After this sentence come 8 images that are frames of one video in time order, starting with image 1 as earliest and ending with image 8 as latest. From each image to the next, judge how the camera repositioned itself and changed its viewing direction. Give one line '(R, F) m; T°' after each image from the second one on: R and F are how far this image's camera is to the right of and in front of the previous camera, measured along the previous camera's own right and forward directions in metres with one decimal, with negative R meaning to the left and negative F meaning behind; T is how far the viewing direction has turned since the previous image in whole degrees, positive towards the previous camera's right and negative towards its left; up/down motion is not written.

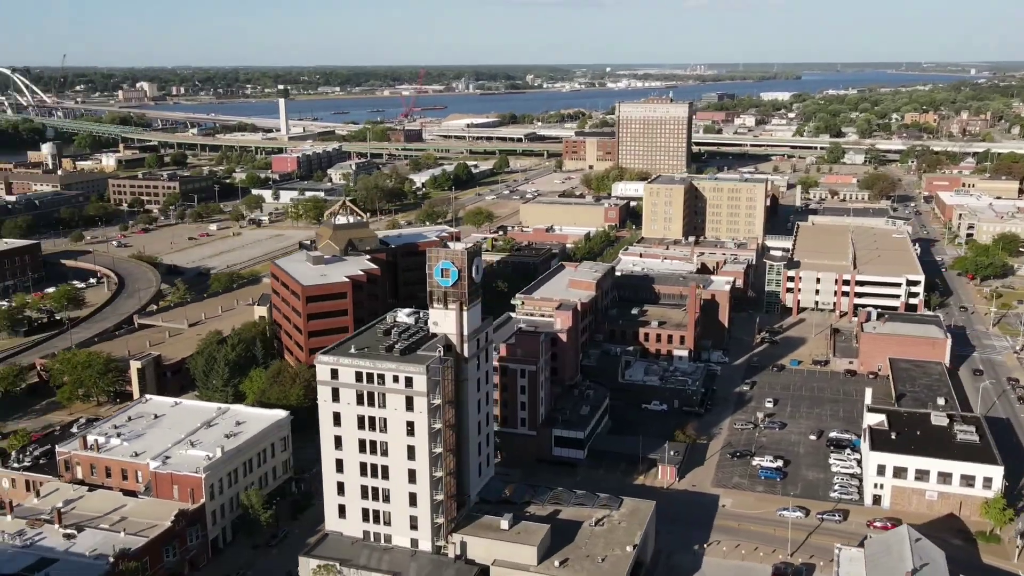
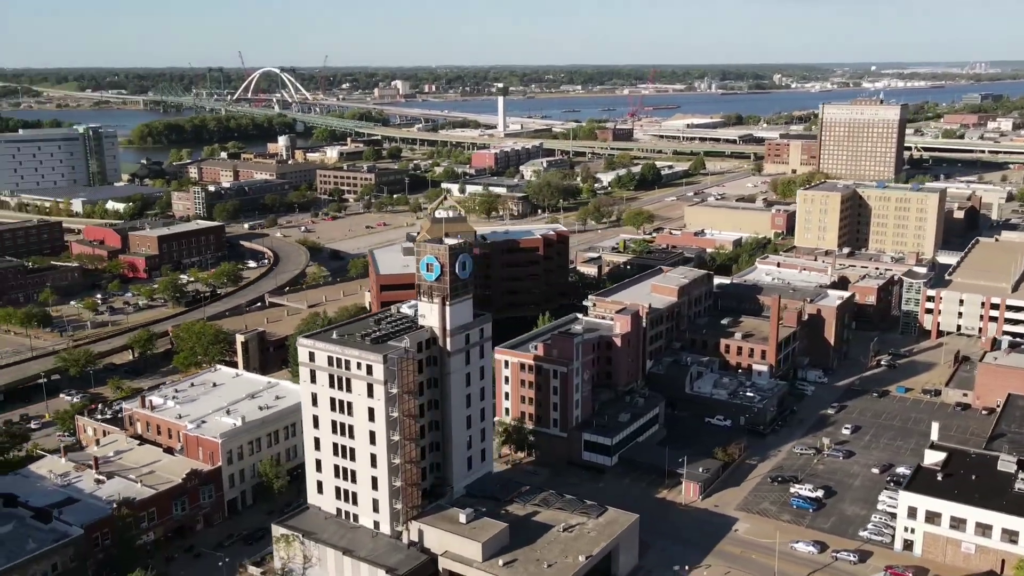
(+11.0, +1.2) m; -15°
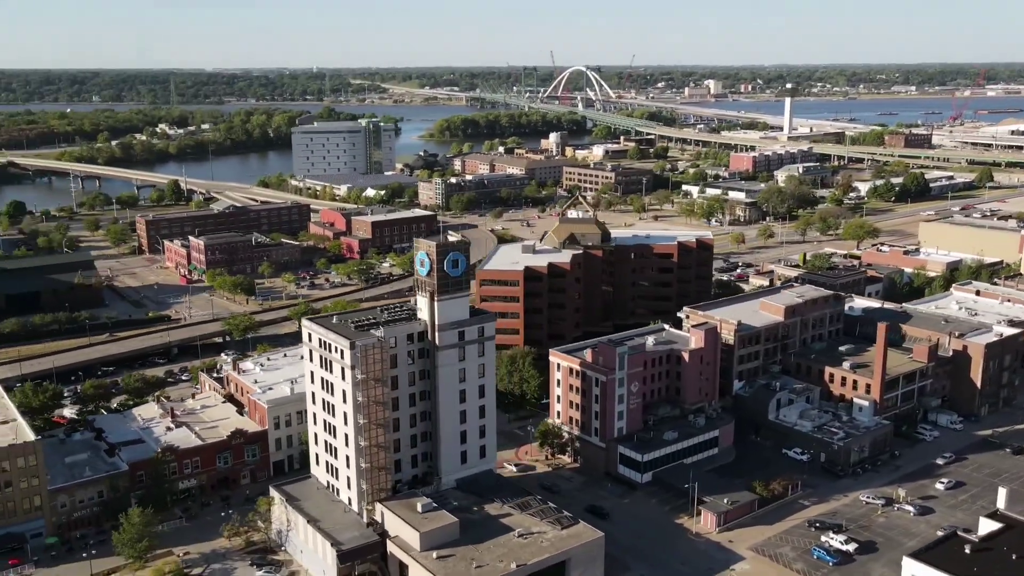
(+14.0, +2.2) m; -19°
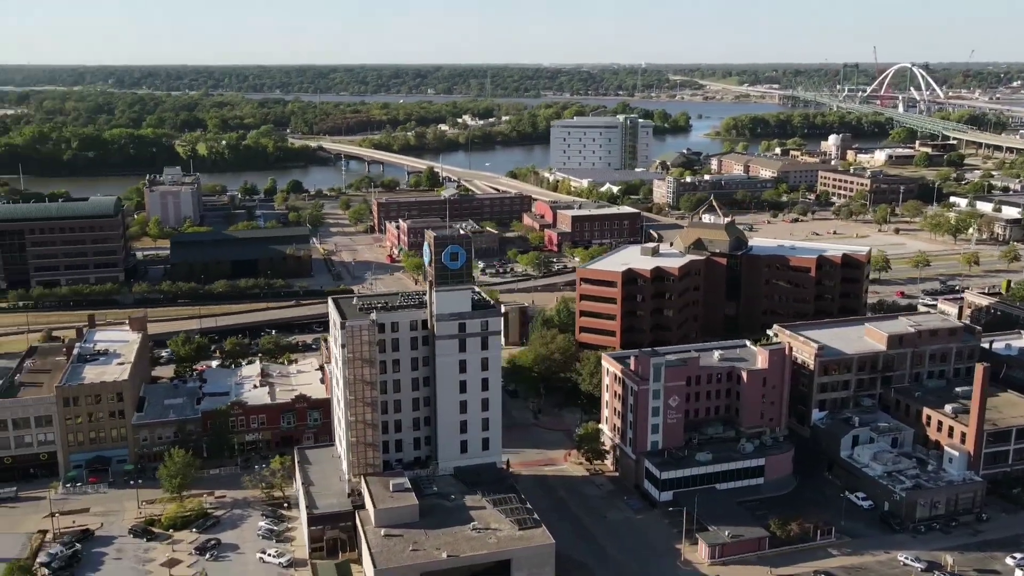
(+14.1, +2.2) m; -19°
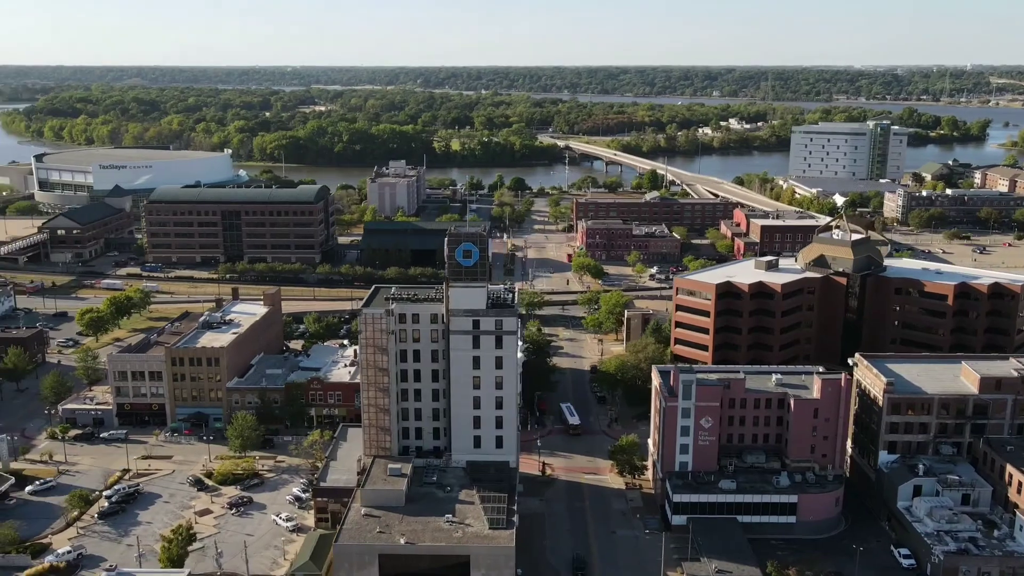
(+12.5, +1.8) m; -17°
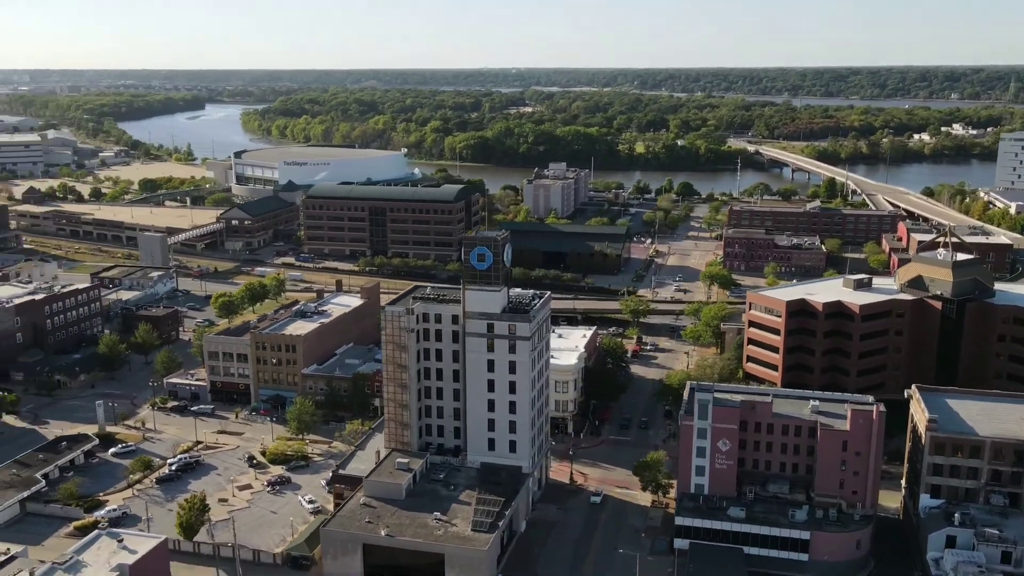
(+9.4, +1.0) m; -13°
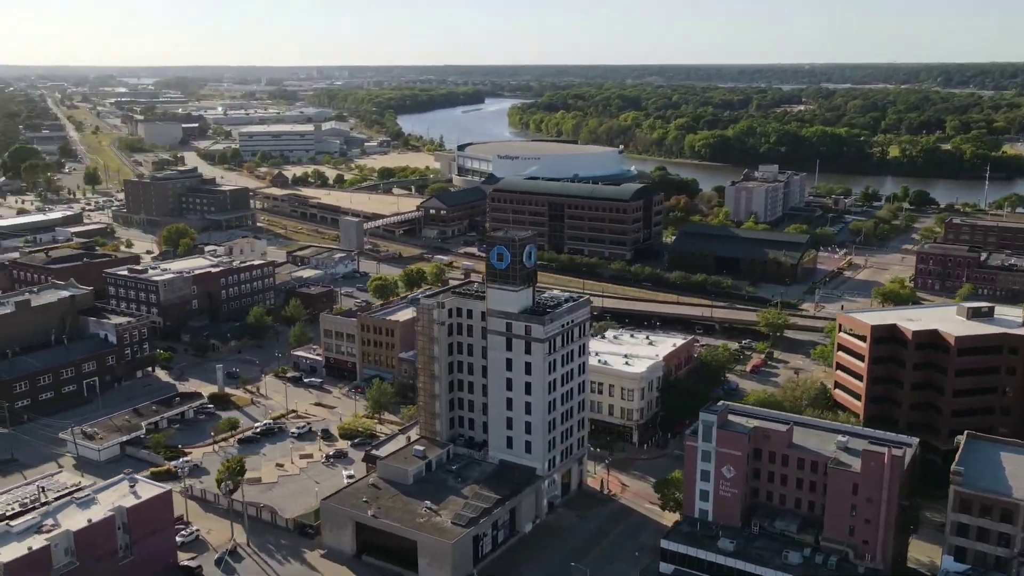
(+12.1, +1.7) m; -17°
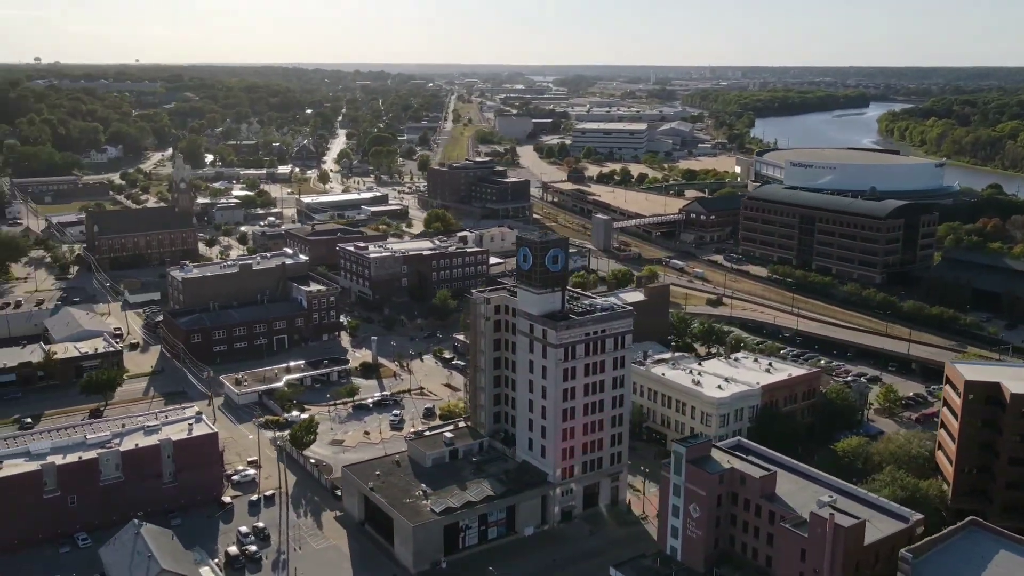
(+16.4, +3.2) m; -23°
